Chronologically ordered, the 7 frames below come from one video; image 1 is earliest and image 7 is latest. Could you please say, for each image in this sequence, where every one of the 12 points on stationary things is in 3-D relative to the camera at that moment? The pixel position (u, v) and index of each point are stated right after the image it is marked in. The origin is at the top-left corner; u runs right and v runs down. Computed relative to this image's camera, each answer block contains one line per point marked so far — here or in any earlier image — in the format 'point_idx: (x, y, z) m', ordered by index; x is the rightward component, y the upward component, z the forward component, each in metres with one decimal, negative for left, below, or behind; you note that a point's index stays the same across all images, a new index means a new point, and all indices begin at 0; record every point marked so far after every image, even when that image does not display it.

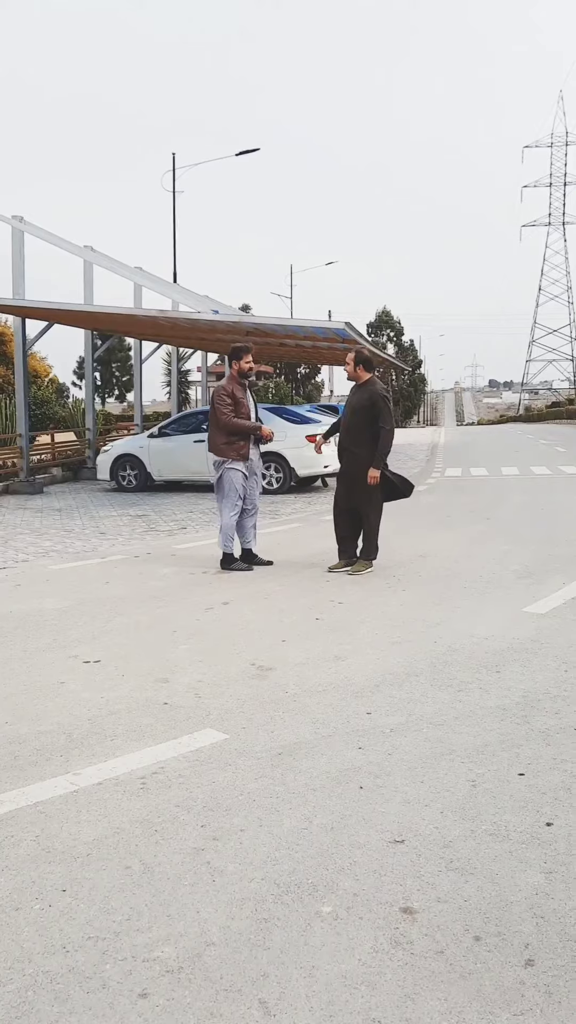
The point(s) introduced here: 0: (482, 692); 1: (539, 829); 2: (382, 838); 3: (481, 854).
0: (+0.9, -0.9, +4.4) m
1: (+0.8, -1.0, +2.9) m
2: (+0.3, -1.0, +2.9) m
3: (+0.6, -1.0, +2.8) m
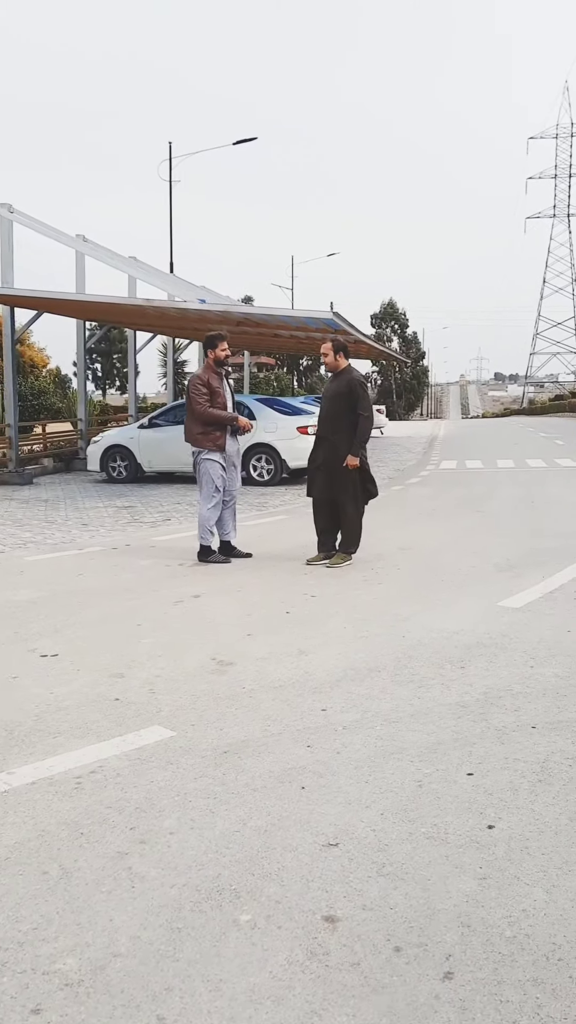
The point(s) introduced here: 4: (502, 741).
0: (+0.7, -0.8, +4.3) m
1: (+0.6, -1.0, +2.8) m
2: (+0.1, -1.0, +2.8) m
3: (+0.4, -1.0, +2.7) m
4: (+0.8, -0.9, +3.6) m
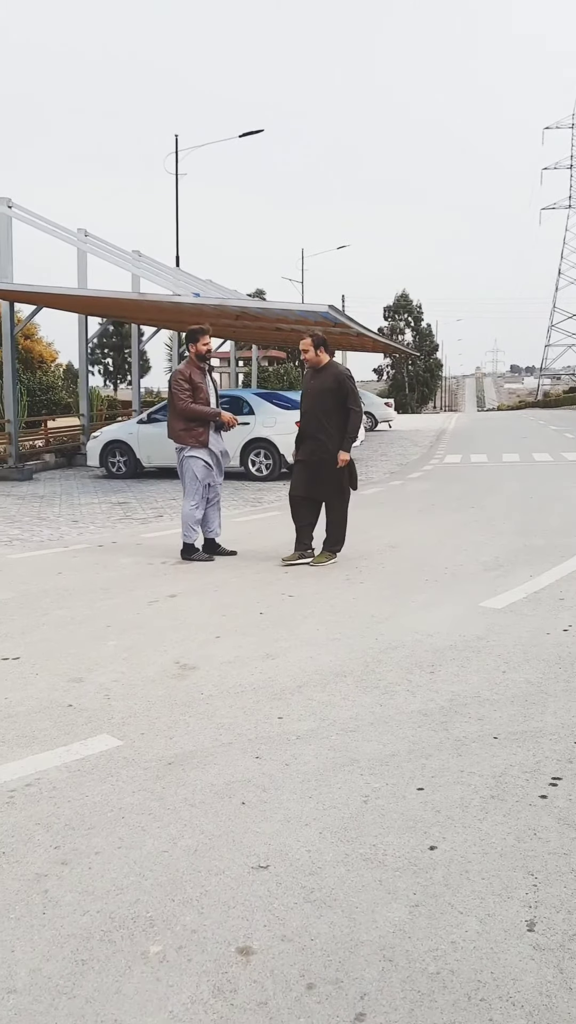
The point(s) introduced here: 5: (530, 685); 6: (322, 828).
0: (+0.5, -0.8, +4.1) m
1: (+0.4, -1.0, +2.7) m
2: (-0.1, -1.0, +2.6) m
3: (+0.2, -1.0, +2.5) m
4: (+0.6, -0.9, +3.4) m
5: (+1.1, -0.8, +4.2) m
6: (+0.1, -1.0, +2.8) m
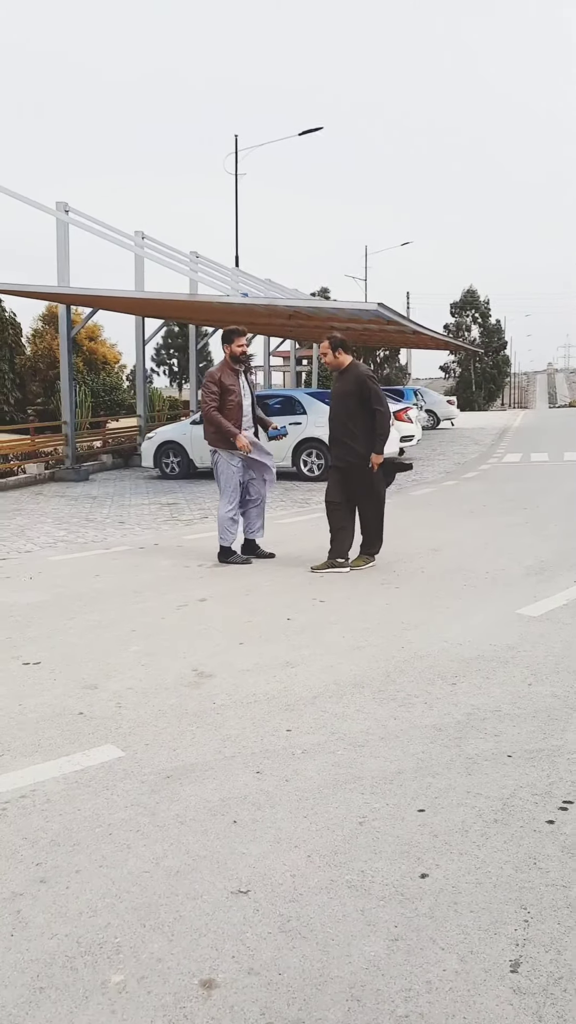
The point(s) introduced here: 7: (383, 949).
0: (+0.6, -0.9, +4.0) m
1: (+0.3, -1.0, +2.5) m
2: (-0.2, -1.0, +2.5) m
3: (+0.1, -1.0, +2.4) m
4: (+0.6, -0.9, +3.3) m
5: (+1.2, -0.8, +4.0) m
6: (+0.1, -1.0, +2.7) m
7: (+0.2, -1.1, +2.2) m
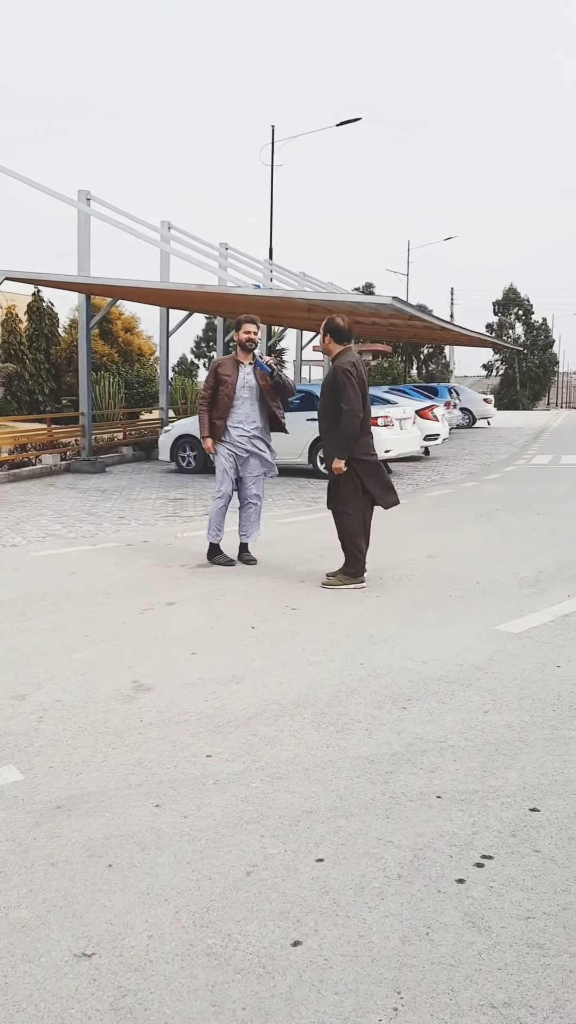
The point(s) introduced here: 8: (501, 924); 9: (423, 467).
0: (+0.3, -0.9, +3.6) m
1: (0.0, -1.1, +2.2) m
2: (-0.5, -1.1, +2.2) m
3: (-0.3, -1.1, +2.1) m
4: (+0.3, -1.0, +2.9) m
5: (+0.9, -0.9, +3.7) m
6: (-0.3, -1.0, +2.4) m
7: (-0.1, -1.1, +1.9) m
8: (+0.5, -1.0, +2.3) m
9: (+2.6, +0.9, +17.6) m
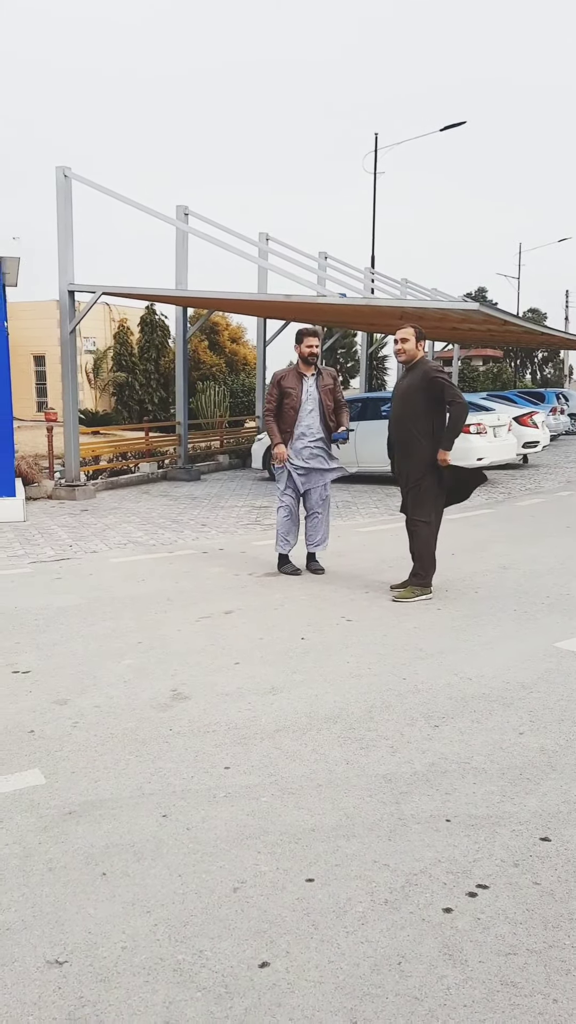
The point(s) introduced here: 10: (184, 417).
0: (+0.4, -0.9, +3.6) m
1: (-0.1, -1.1, +2.2) m
2: (-0.6, -1.1, +2.3) m
3: (-0.4, -1.1, +2.1) m
4: (+0.3, -1.0, +2.9) m
5: (+1.0, -0.9, +3.5) m
6: (-0.3, -1.1, +2.4) m
7: (-0.3, -1.1, +1.9) m
8: (+0.5, -1.1, +2.2) m
9: (+4.3, +0.7, +17.2) m
10: (-2.0, +1.9, +18.0) m
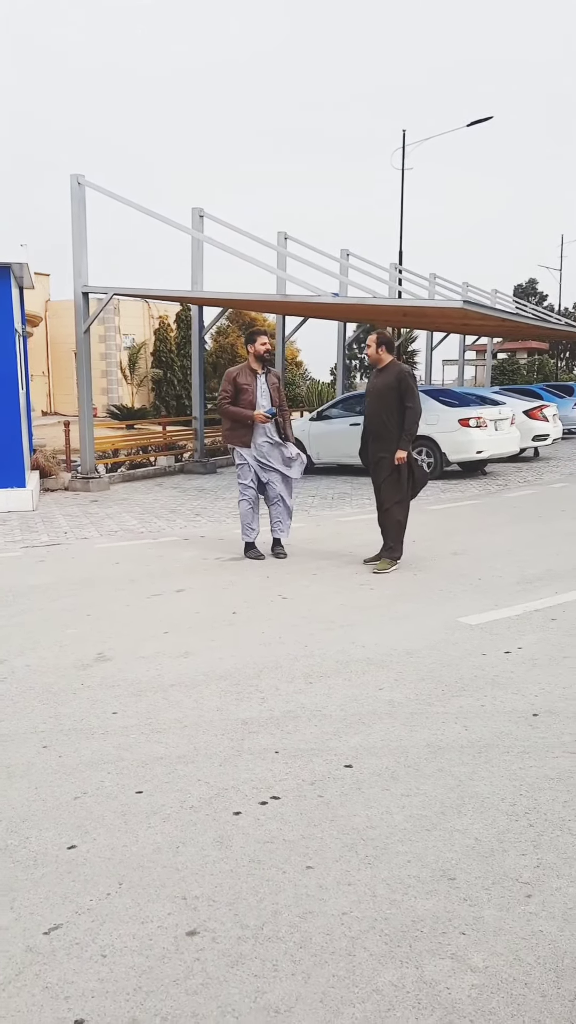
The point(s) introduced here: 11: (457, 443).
0: (-0.1, -0.9, +4.1) m
1: (-0.7, -1.0, +2.8) m
2: (-1.2, -1.0, +2.9) m
3: (-1.0, -1.0, +2.7) m
4: (-0.2, -0.9, +3.5) m
5: (+0.4, -0.9, +4.1) m
6: (-0.9, -1.0, +3.0) m
7: (-0.9, -1.1, +2.5) m
8: (-0.1, -1.0, +2.8) m
9: (+4.5, +0.8, +17.5) m
10: (-1.8, +2.0, +18.7) m
11: (+2.9, +1.2, +15.6) m
